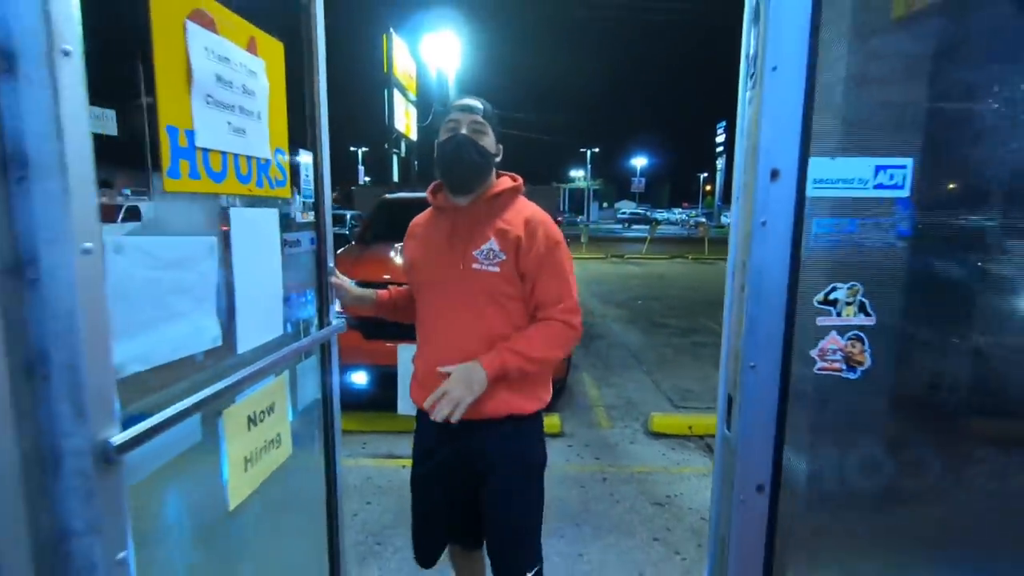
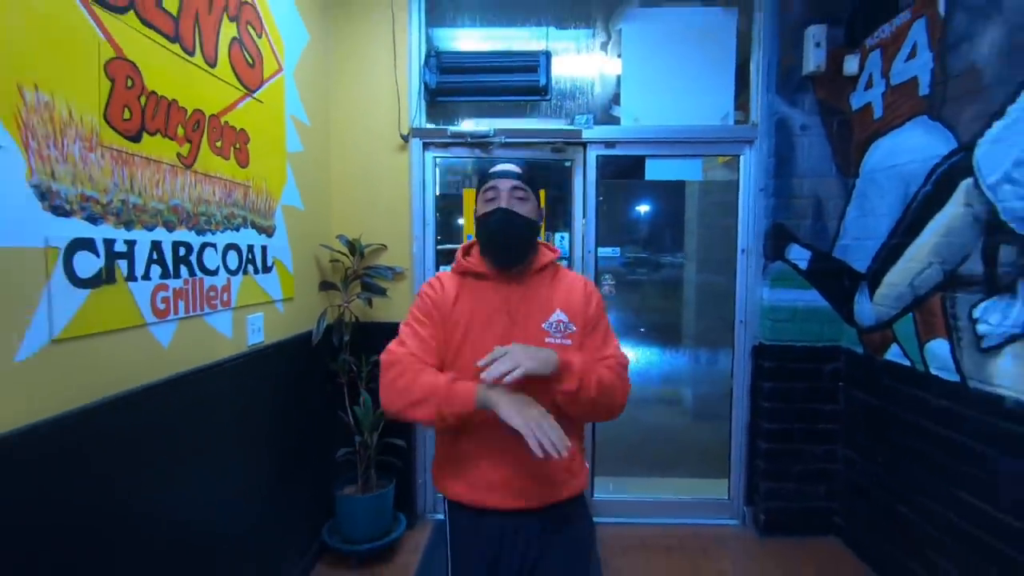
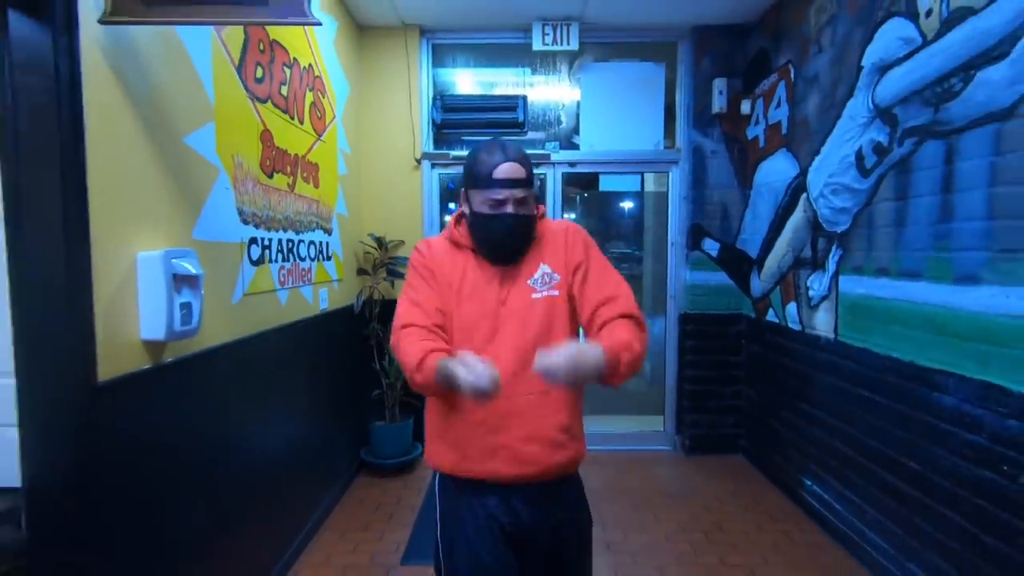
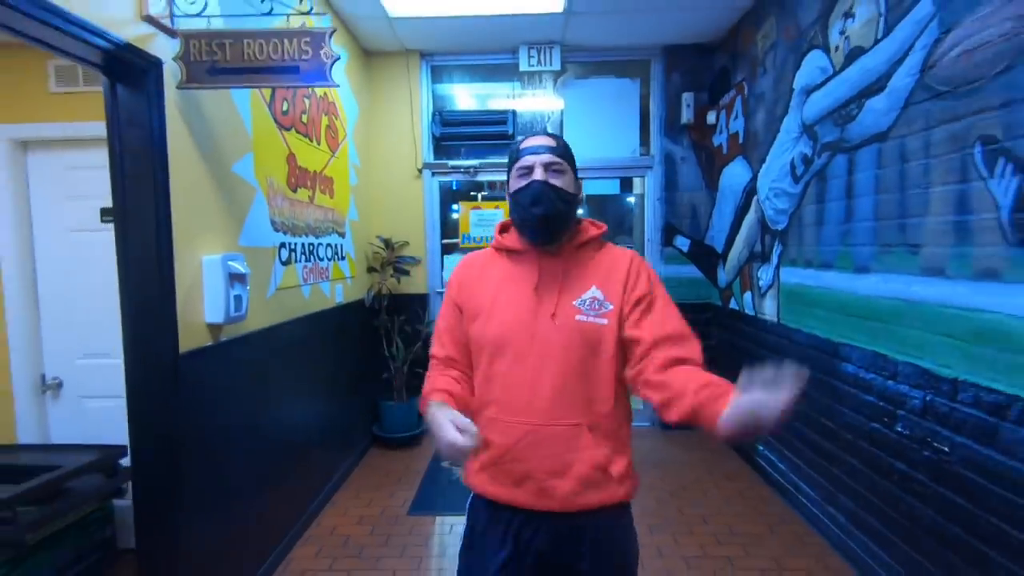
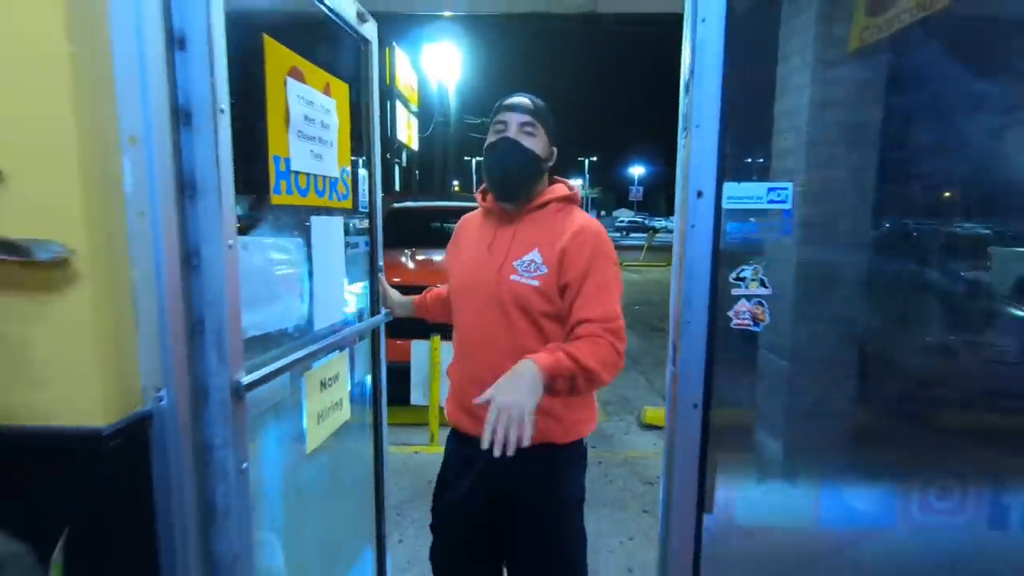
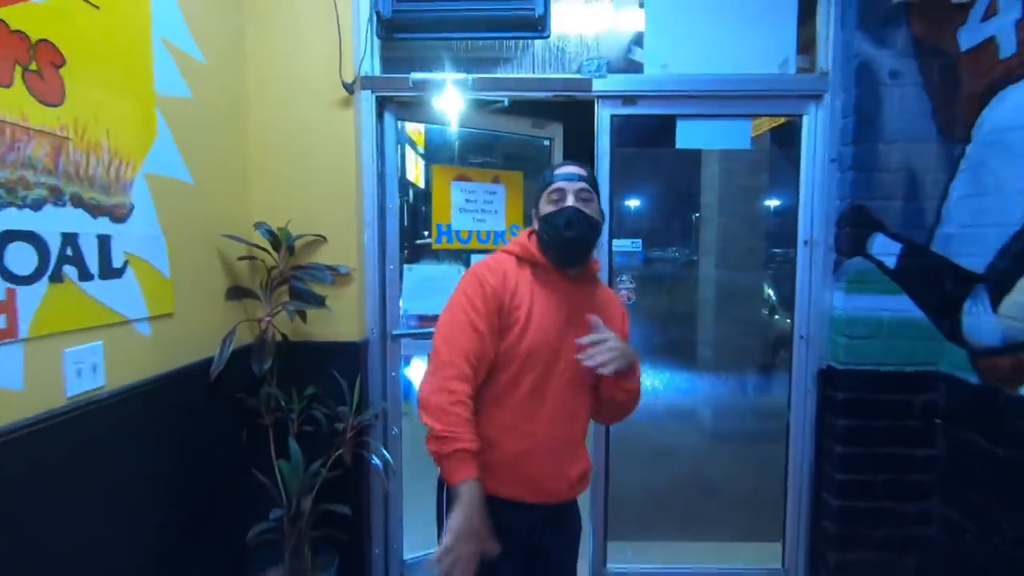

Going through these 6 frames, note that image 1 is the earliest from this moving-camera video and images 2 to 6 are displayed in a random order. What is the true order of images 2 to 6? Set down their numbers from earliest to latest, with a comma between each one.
5, 6, 2, 3, 4
